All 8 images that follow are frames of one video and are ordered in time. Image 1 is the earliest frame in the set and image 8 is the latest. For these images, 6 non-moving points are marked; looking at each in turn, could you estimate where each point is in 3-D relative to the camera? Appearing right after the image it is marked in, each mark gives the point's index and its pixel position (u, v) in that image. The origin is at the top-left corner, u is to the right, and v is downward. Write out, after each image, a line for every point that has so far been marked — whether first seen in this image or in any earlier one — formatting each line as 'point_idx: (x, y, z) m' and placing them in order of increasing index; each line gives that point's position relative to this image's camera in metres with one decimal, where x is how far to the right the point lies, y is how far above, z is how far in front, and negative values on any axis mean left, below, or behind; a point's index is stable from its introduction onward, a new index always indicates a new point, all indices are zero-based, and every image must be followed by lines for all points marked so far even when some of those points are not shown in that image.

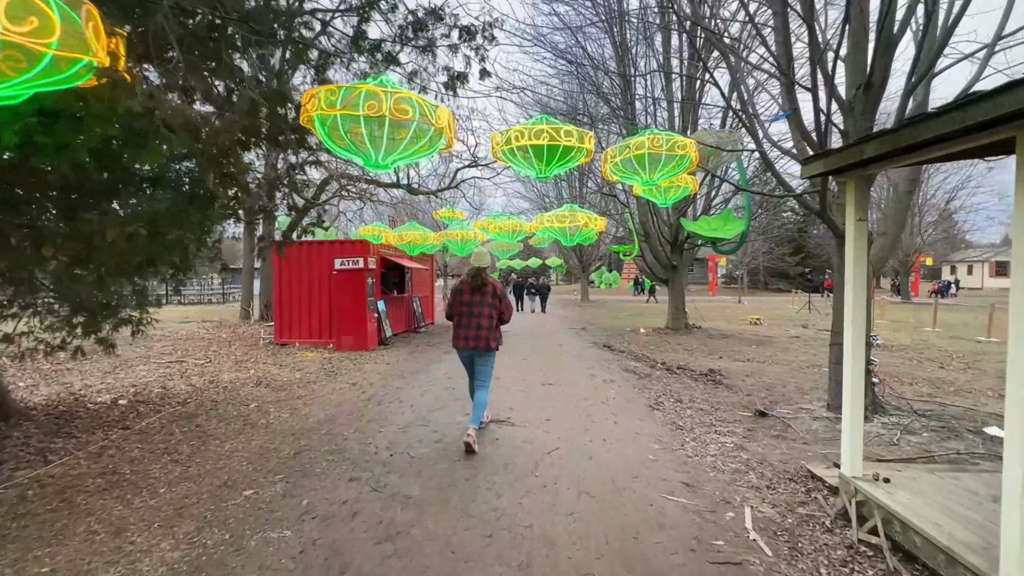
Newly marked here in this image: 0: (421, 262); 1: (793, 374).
0: (-3.3, +0.9, +18.2) m
1: (+5.6, -1.7, +10.0) m
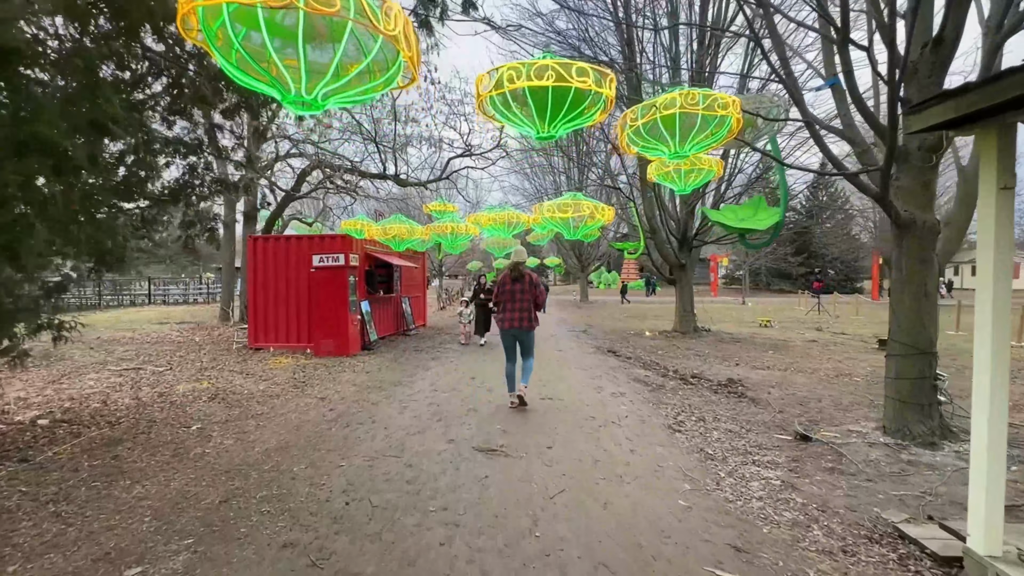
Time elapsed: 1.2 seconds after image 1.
0: (-3.4, +1.0, +17.1) m
1: (+5.5, -1.7, +8.9) m
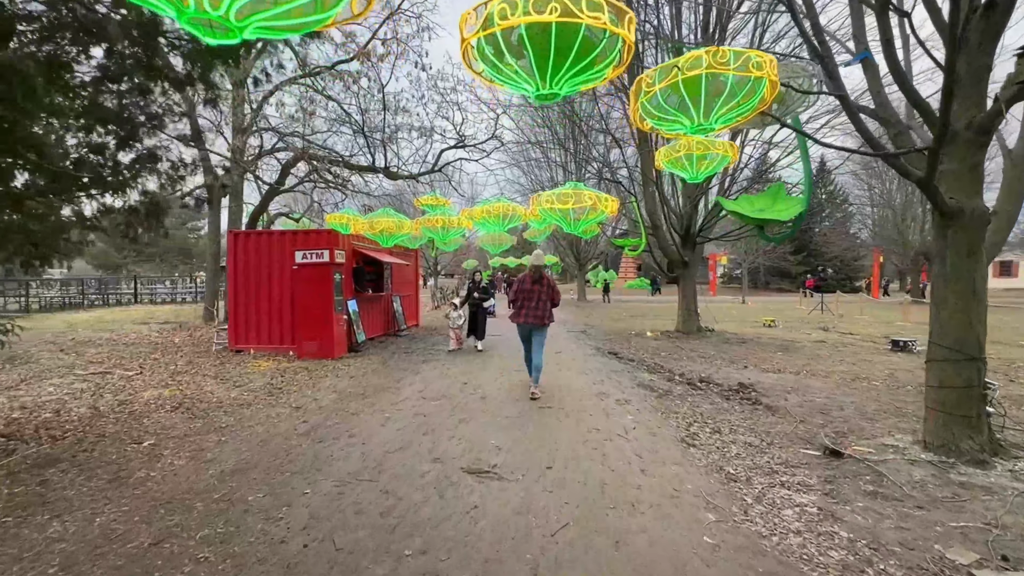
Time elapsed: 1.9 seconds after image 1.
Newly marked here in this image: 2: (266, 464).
0: (-3.5, +1.0, +16.4) m
1: (+5.4, -1.7, +8.3) m
2: (-2.2, -1.6, +4.5) m
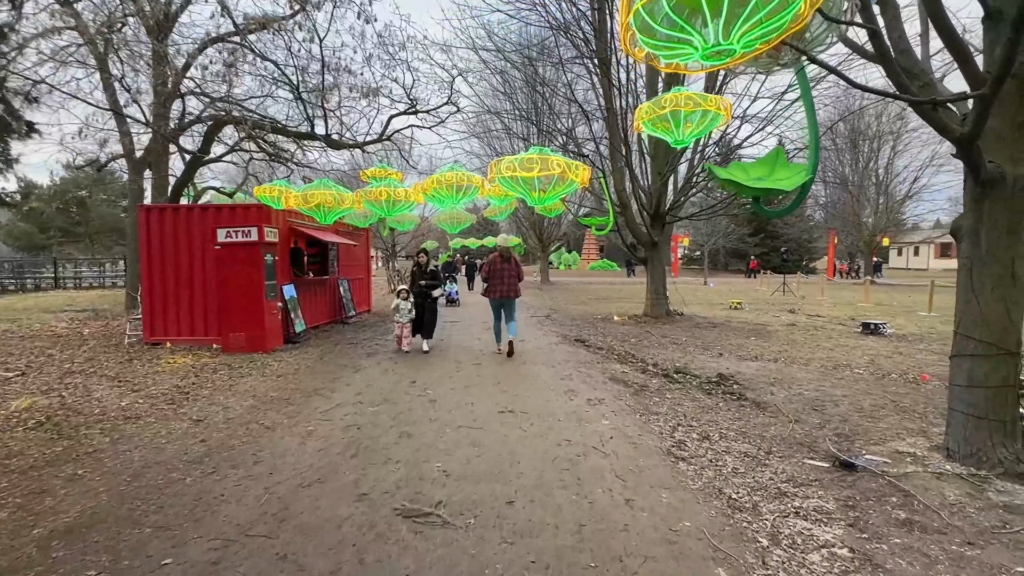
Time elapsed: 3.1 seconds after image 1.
0: (-4.7, +1.5, +14.9) m
1: (+4.8, -1.4, +7.6) m
2: (-2.5, -1.5, +3.3) m
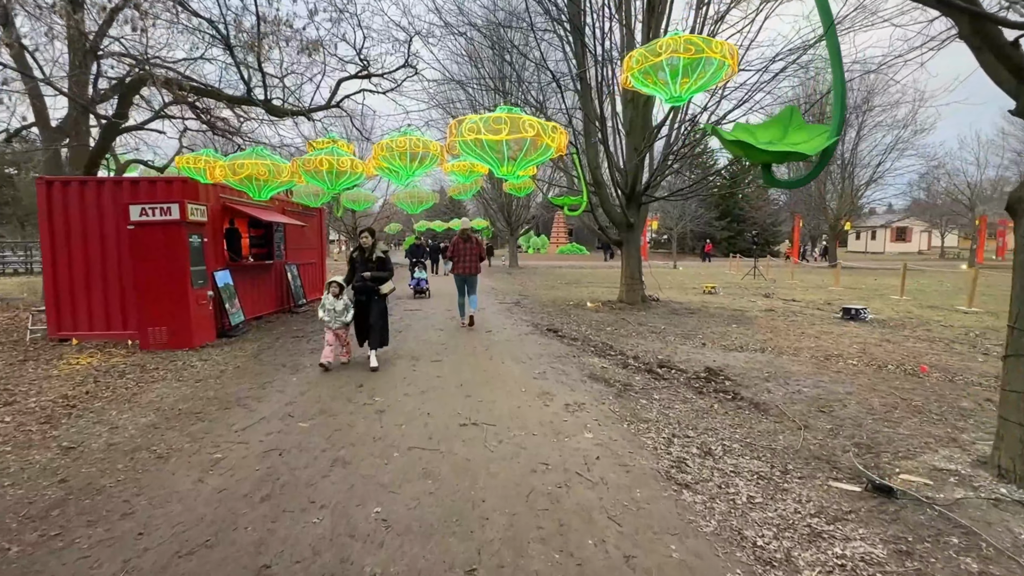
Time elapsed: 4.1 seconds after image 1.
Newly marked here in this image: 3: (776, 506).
0: (-5.6, +1.9, +13.6) m
1: (+4.3, -1.2, +6.9) m
2: (-2.7, -1.4, +2.2) m
3: (+1.8, -1.5, +3.5) m
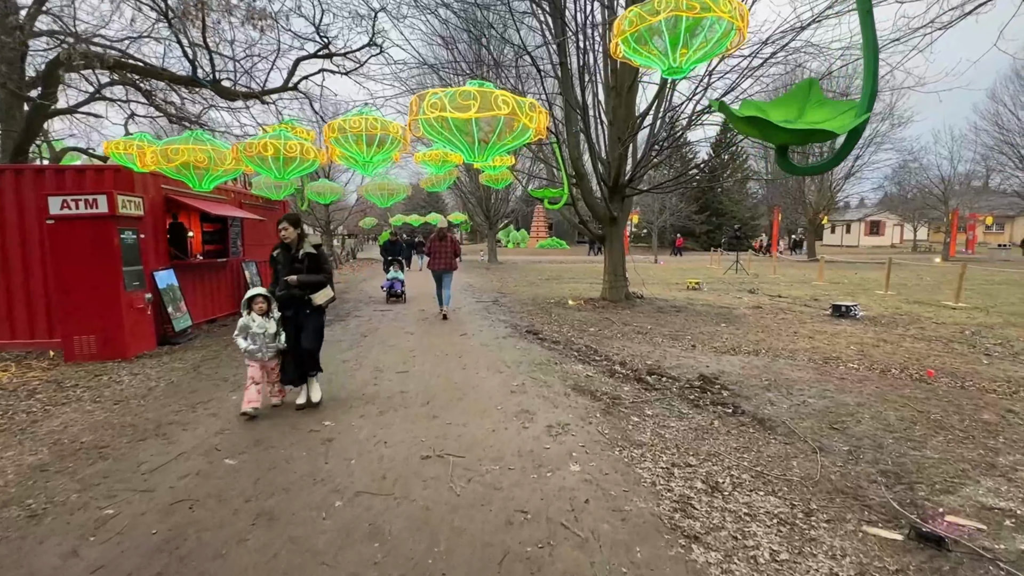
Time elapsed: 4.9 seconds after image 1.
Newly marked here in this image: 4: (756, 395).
0: (-6.2, +1.9, +12.6) m
1: (+4.0, -1.2, +6.4) m
2: (-2.8, -1.5, +1.3) m
3: (+1.7, -1.5, +2.8) m
4: (+2.8, -1.2, +5.9) m
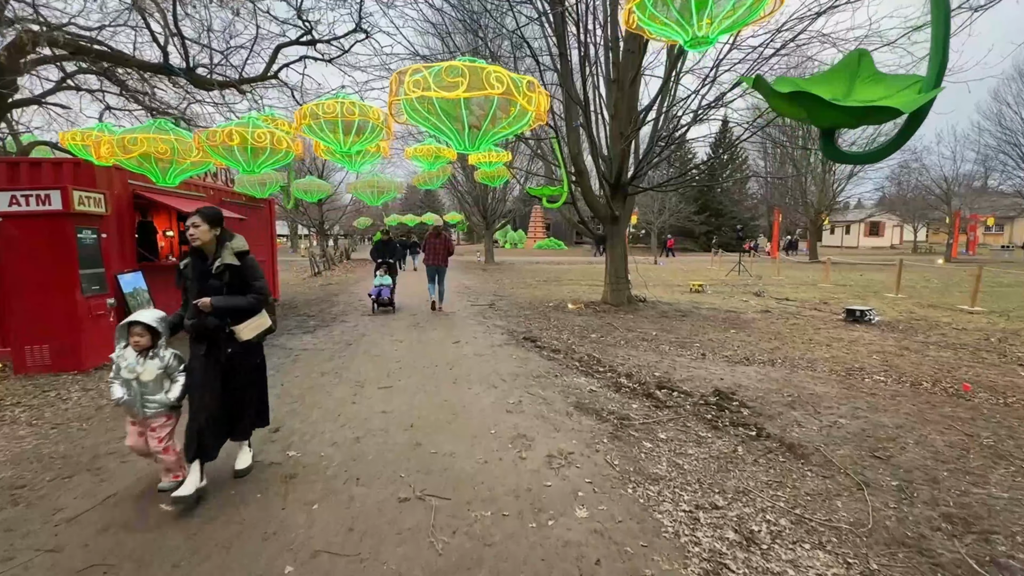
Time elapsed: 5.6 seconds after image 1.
0: (-6.3, +1.9, +11.9) m
1: (+4.0, -1.2, +5.8) m
2: (-2.8, -1.6, +0.7) m
3: (+1.6, -1.6, +2.2) m
4: (+2.8, -1.3, +5.3) m
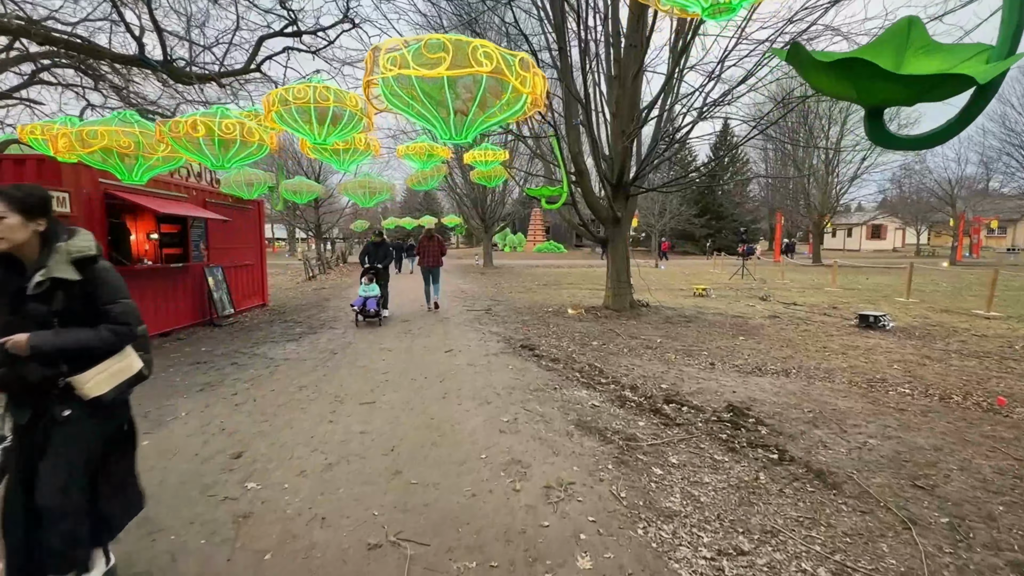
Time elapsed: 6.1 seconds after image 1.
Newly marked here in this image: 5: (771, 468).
0: (-6.4, +1.7, +11.4) m
1: (+3.9, -1.3, +5.3) m
2: (-2.9, -1.6, +0.2) m
3: (+1.6, -1.6, +1.7) m
4: (+2.7, -1.4, +4.8) m
5: (+2.1, -1.5, +4.1) m
